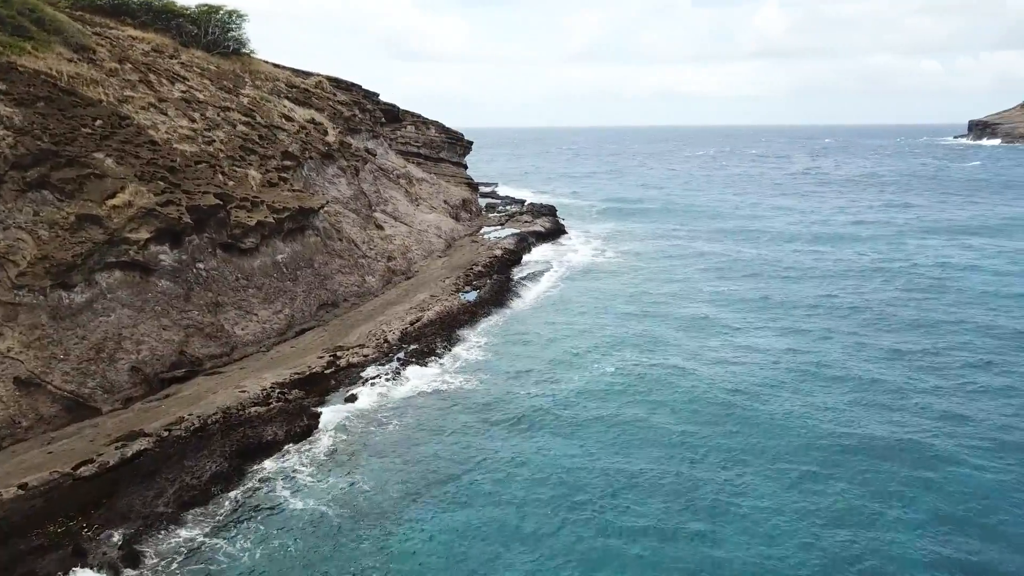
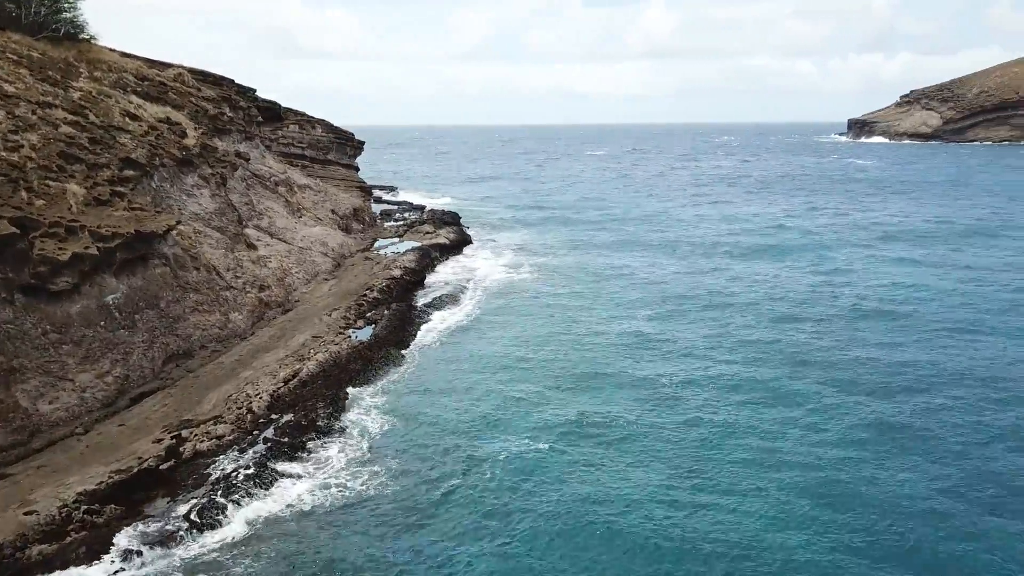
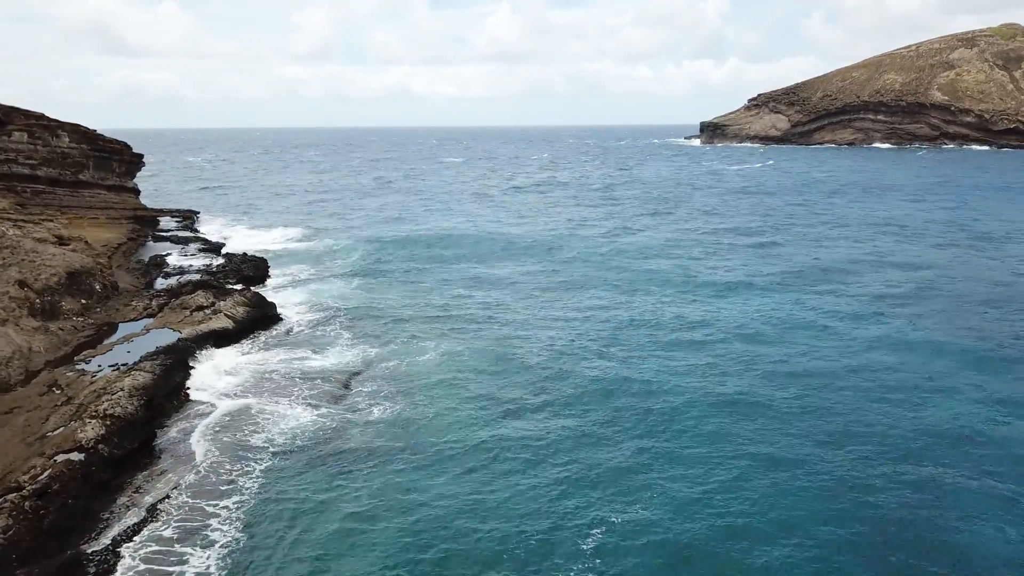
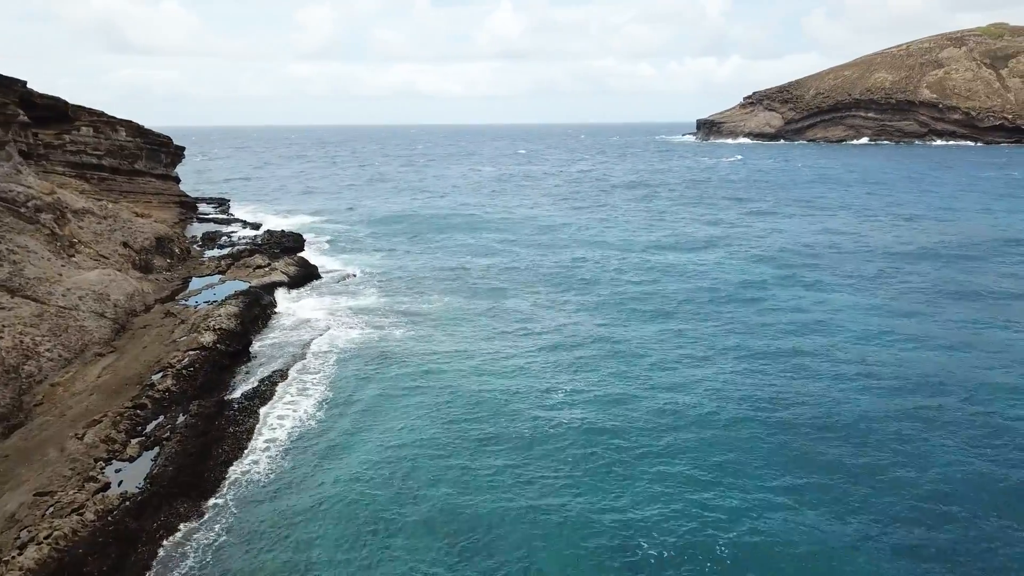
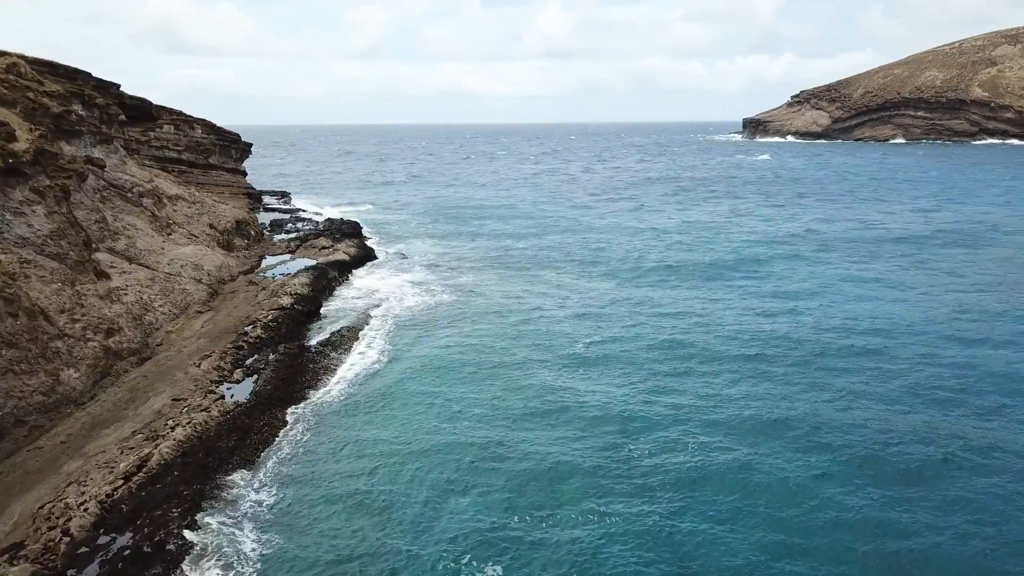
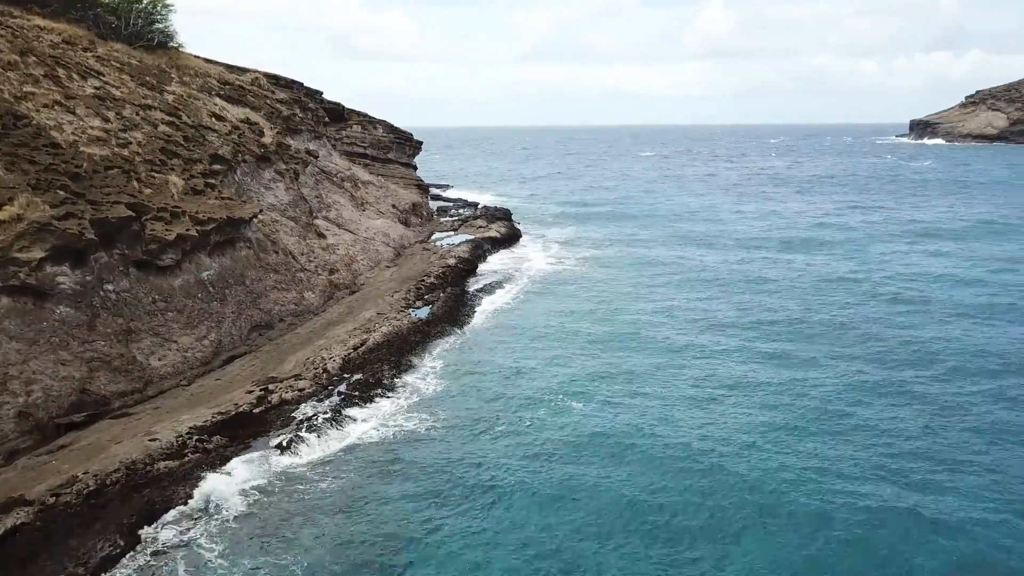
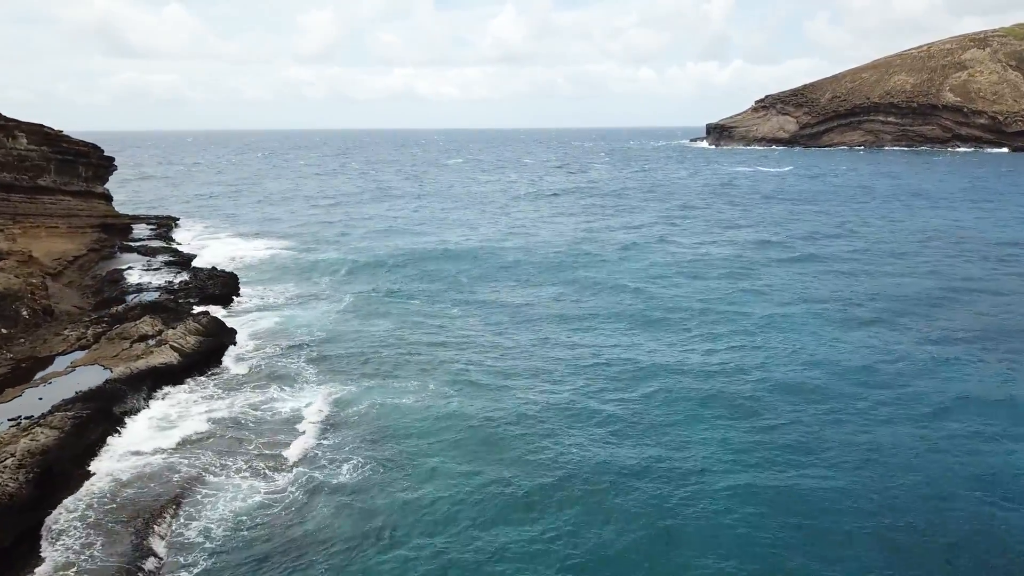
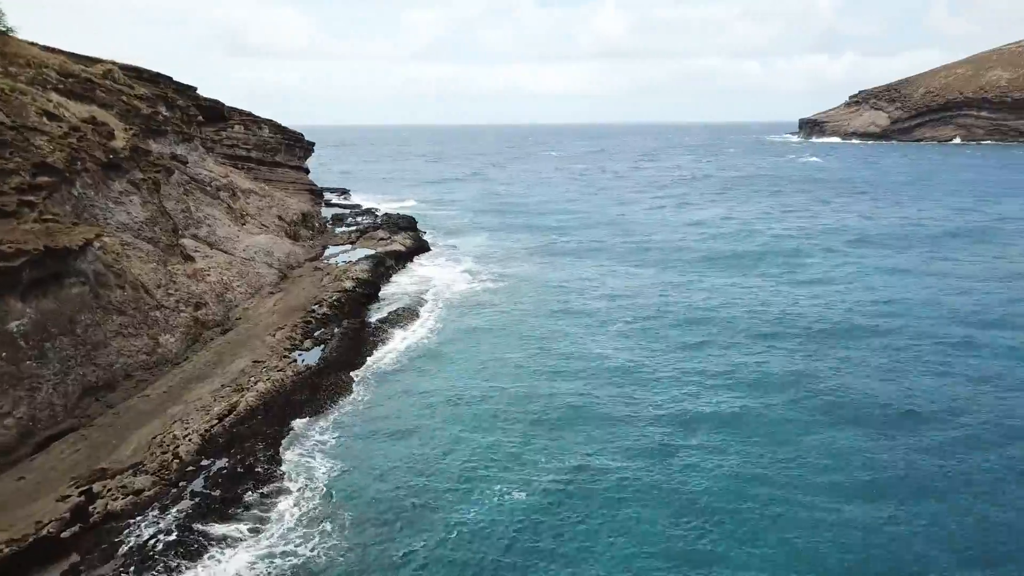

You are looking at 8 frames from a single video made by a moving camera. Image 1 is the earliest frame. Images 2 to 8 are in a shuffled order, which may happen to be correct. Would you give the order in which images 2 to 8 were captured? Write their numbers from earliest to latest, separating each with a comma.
6, 2, 8, 5, 4, 3, 7
